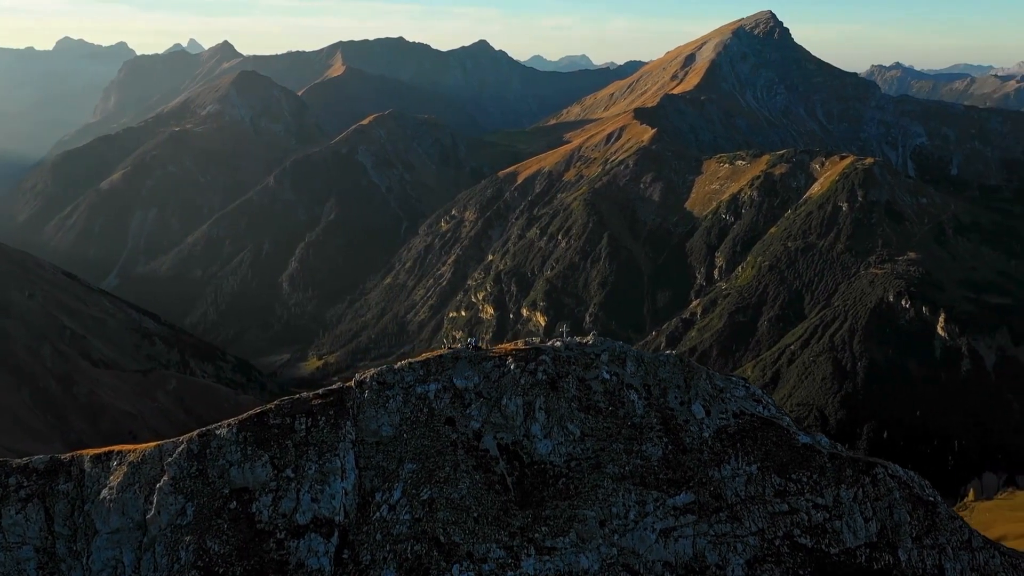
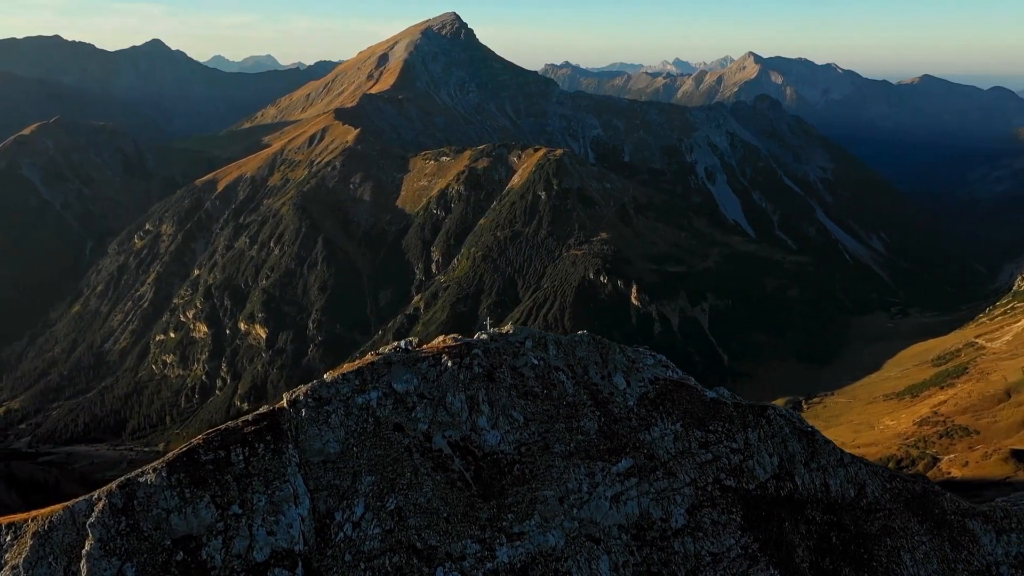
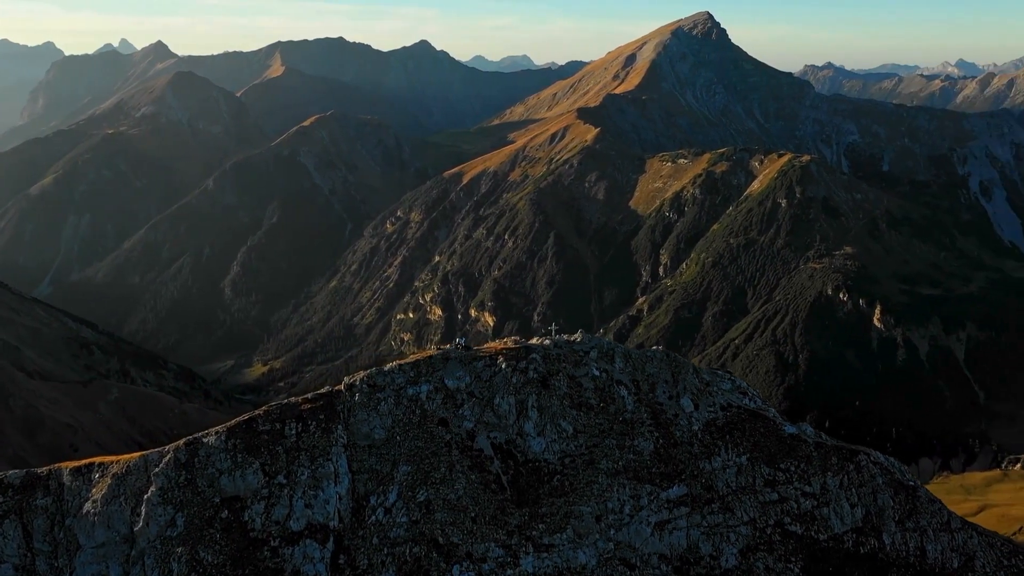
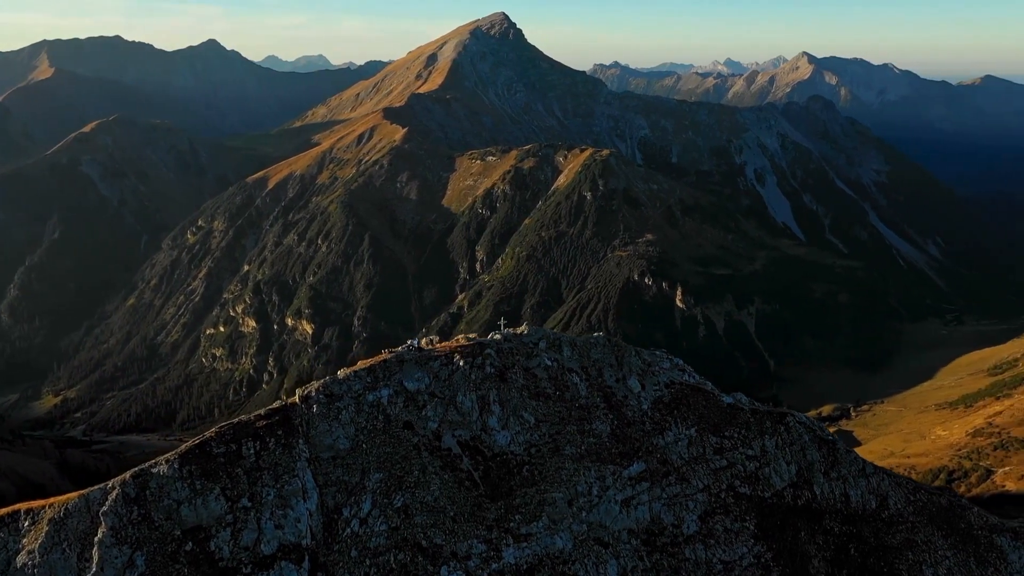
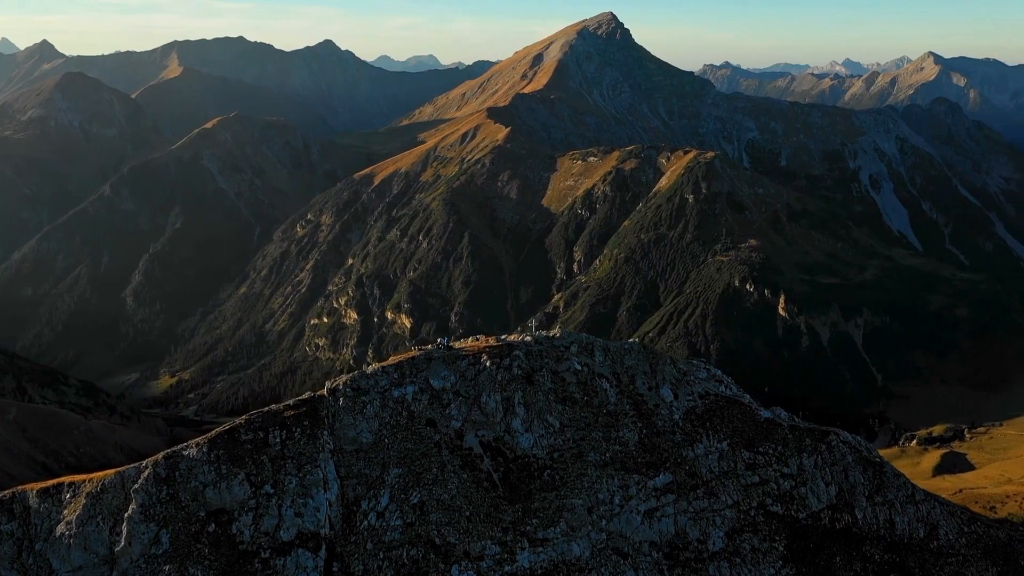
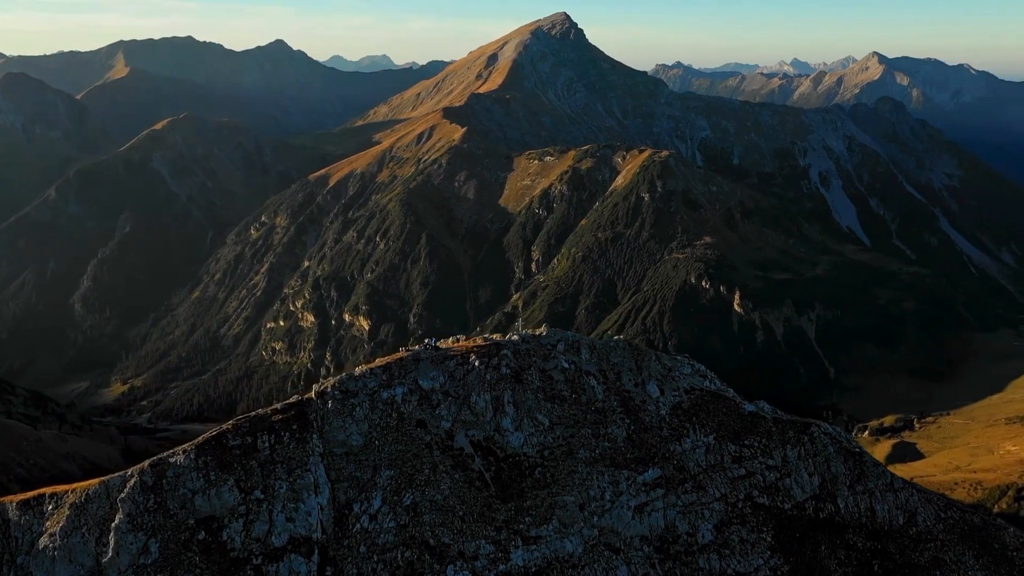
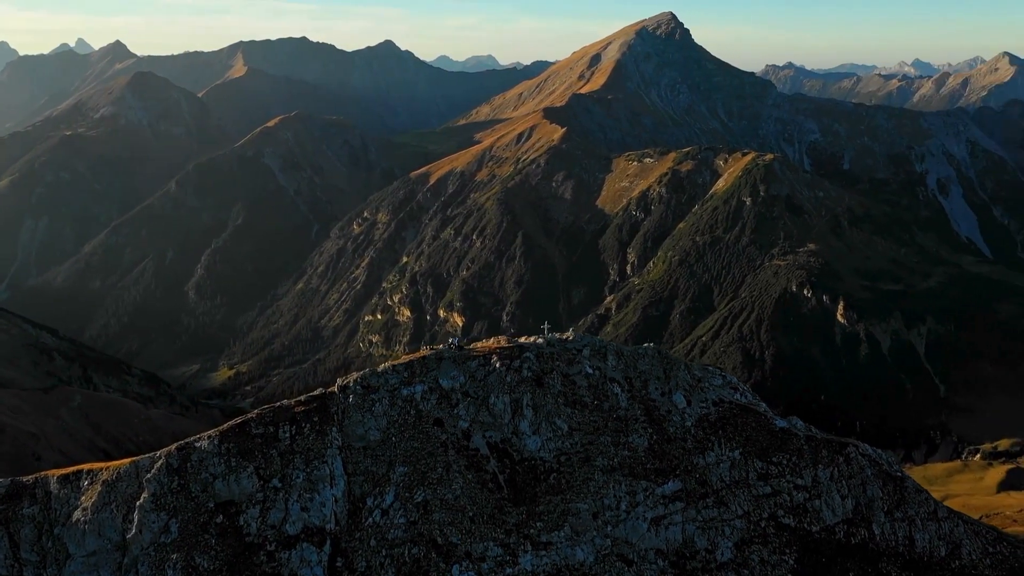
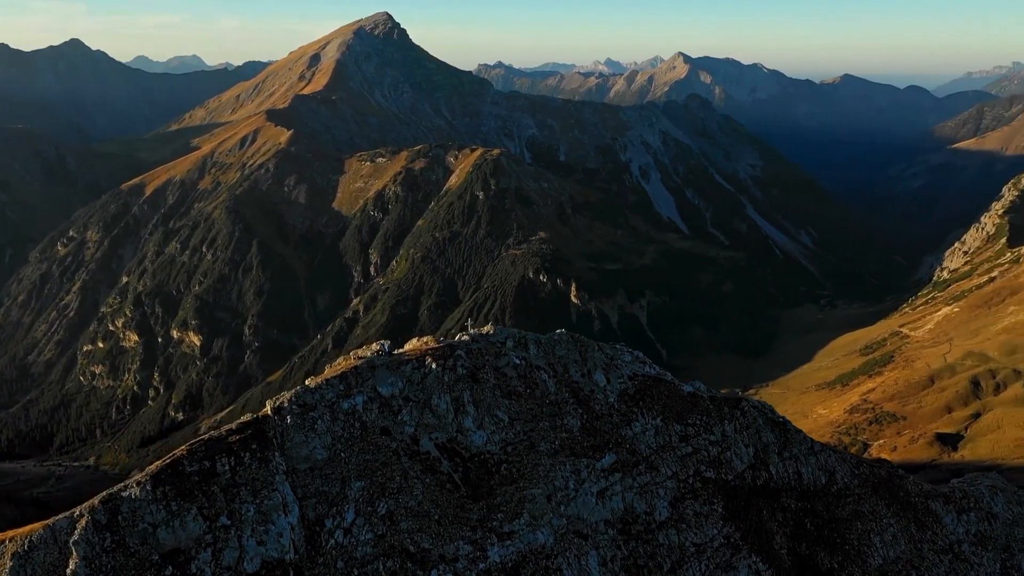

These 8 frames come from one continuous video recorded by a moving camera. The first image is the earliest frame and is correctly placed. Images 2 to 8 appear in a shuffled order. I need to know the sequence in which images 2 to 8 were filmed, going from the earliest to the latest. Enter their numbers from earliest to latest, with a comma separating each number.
3, 7, 5, 6, 4, 2, 8
